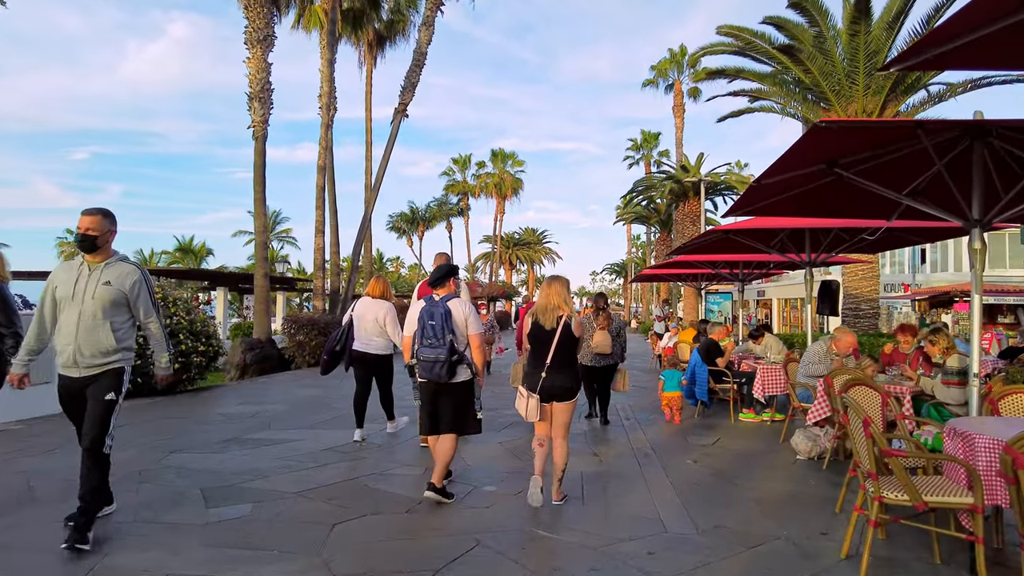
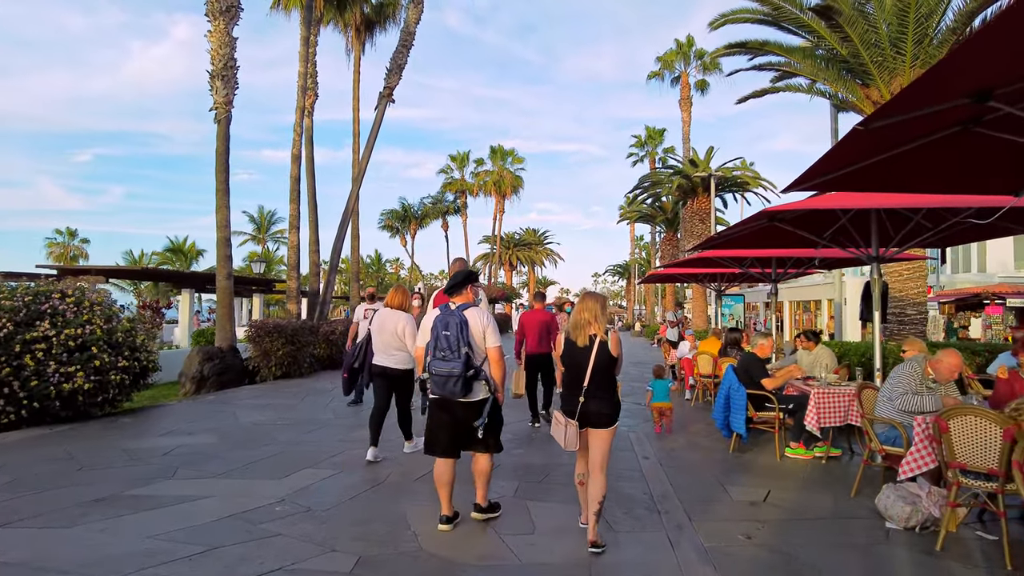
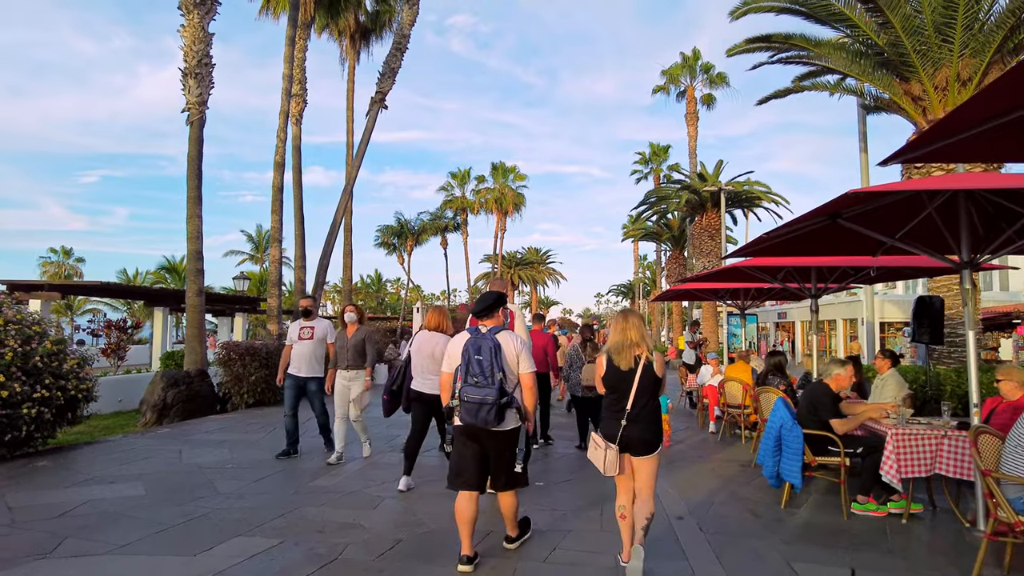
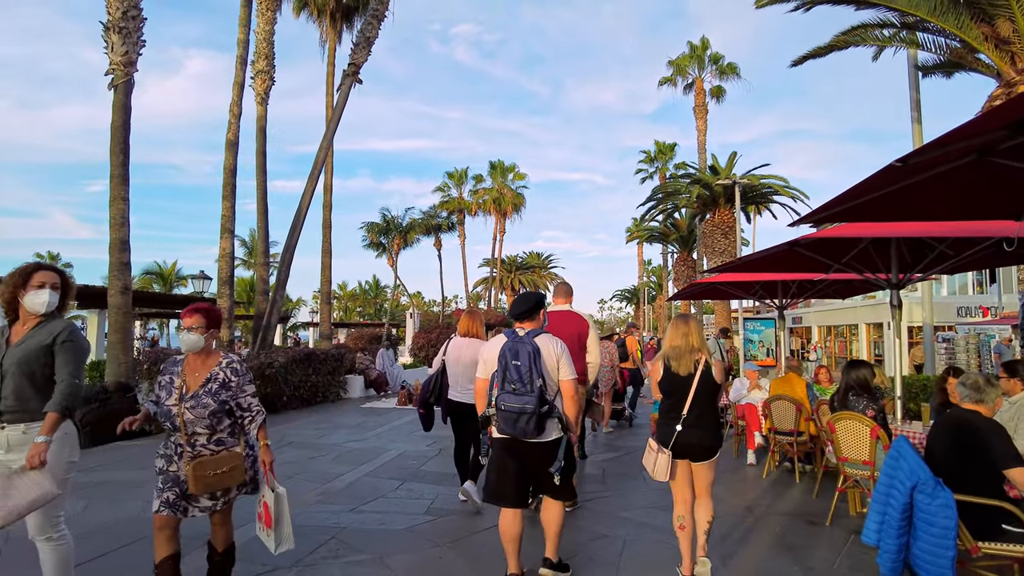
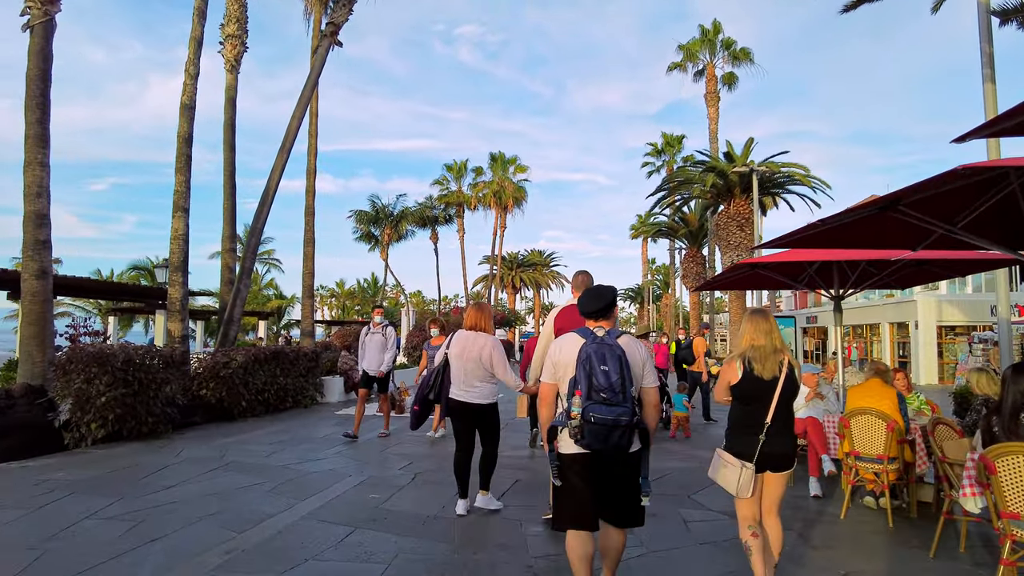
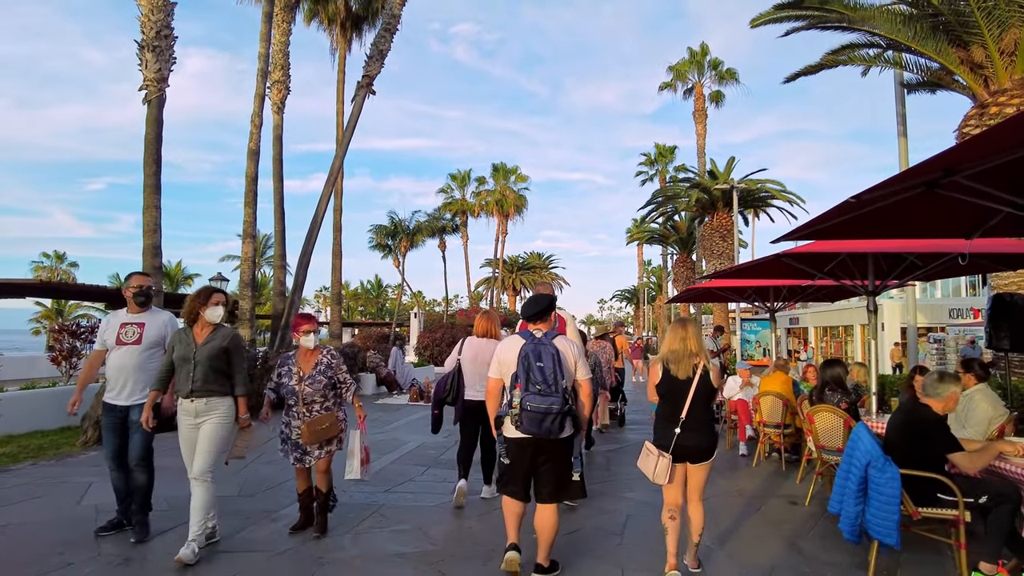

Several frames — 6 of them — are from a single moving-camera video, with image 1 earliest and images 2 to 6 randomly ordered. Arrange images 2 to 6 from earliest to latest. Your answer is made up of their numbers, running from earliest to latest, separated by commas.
2, 3, 6, 4, 5
